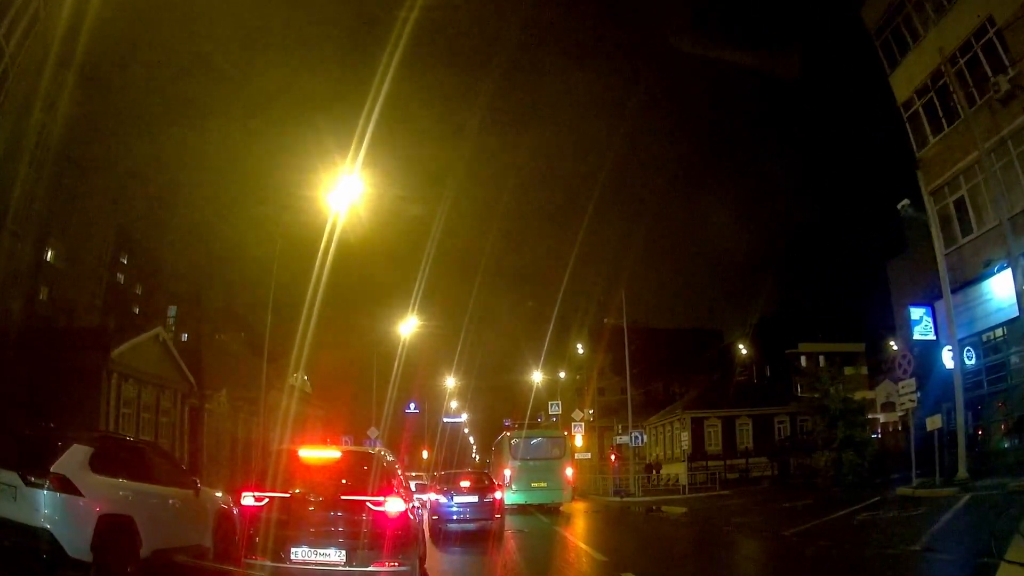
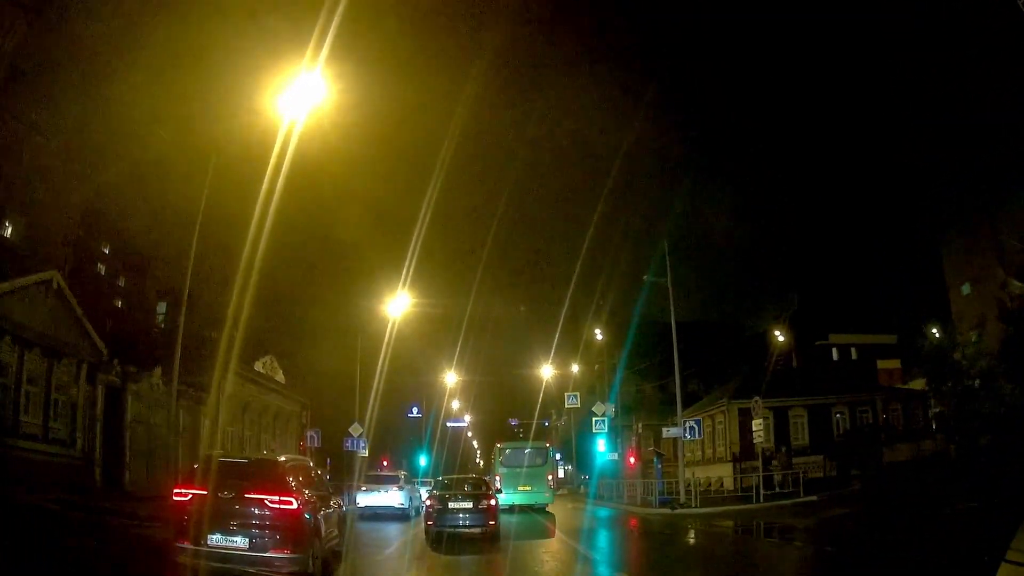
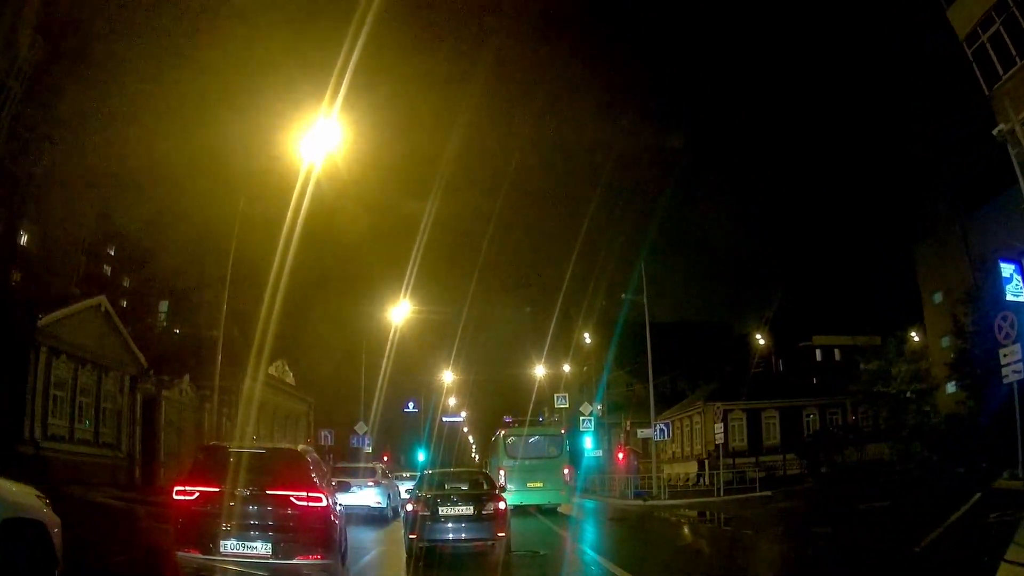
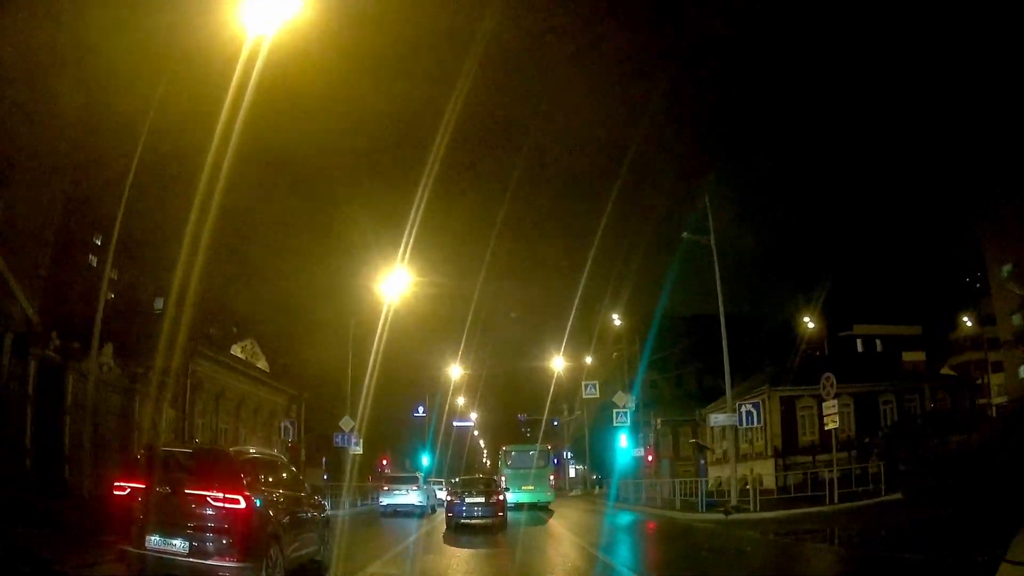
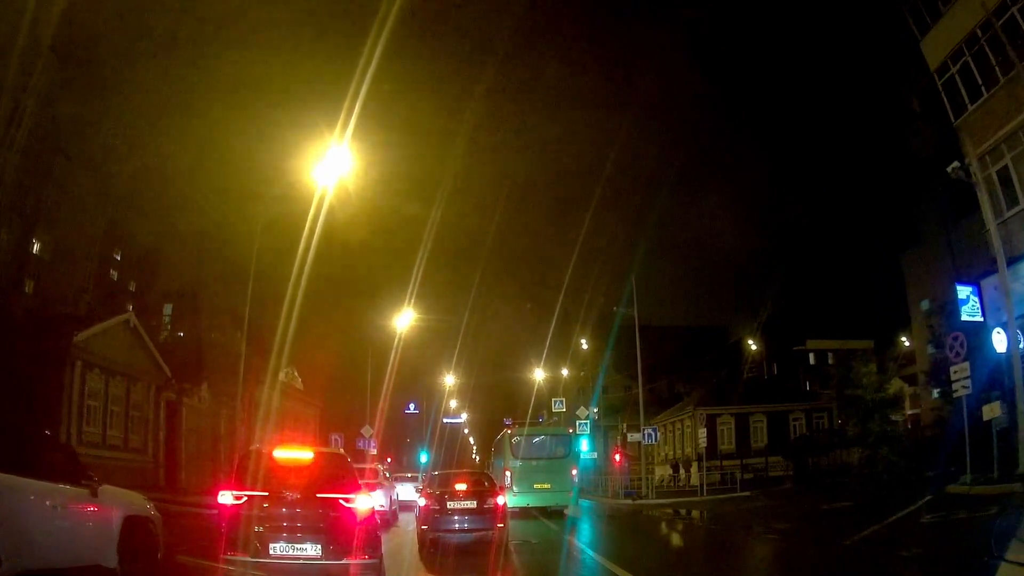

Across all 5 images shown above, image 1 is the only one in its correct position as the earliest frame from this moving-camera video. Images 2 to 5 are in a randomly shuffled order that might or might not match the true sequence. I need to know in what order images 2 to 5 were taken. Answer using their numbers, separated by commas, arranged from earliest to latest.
5, 3, 2, 4
